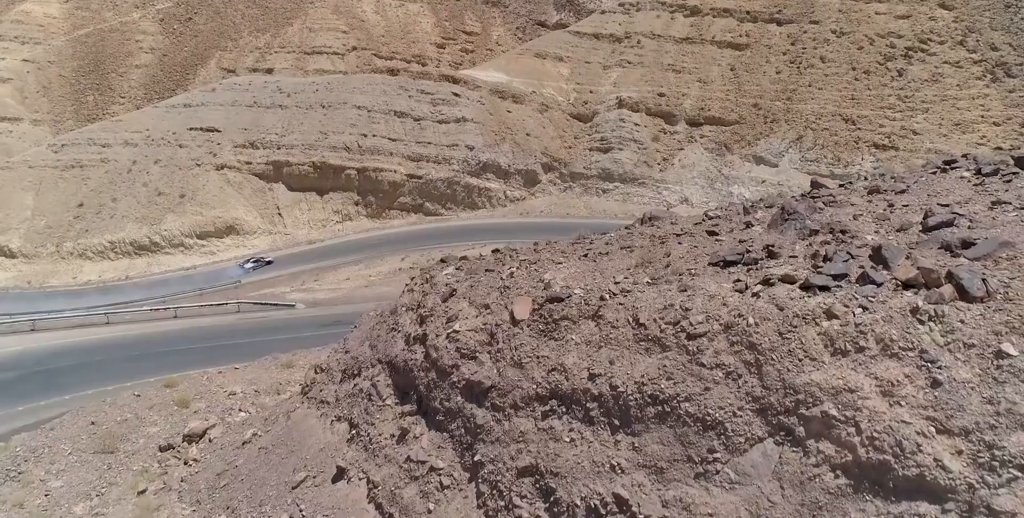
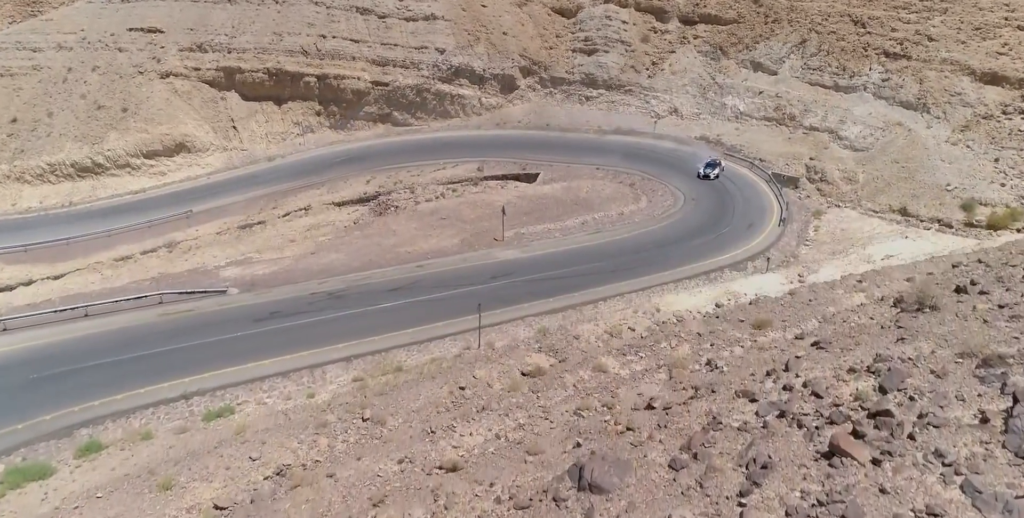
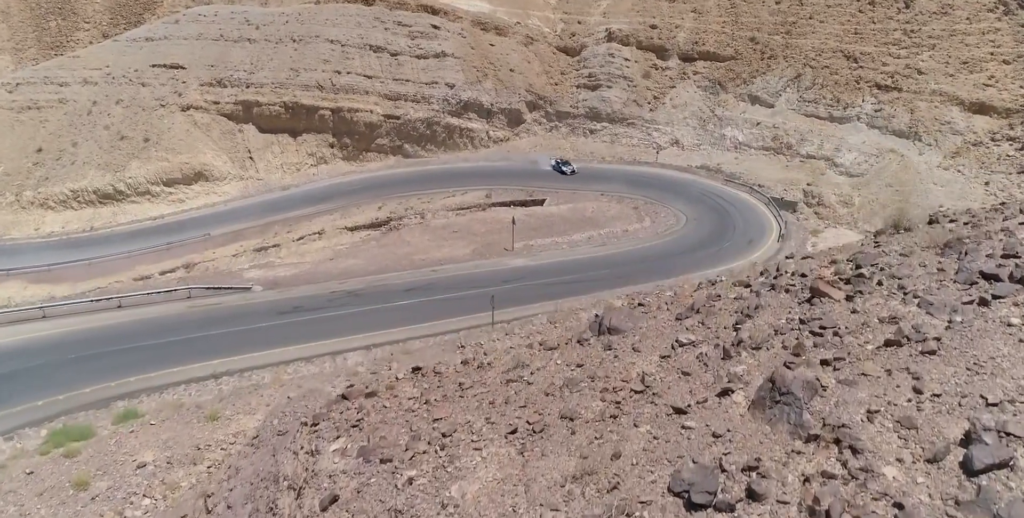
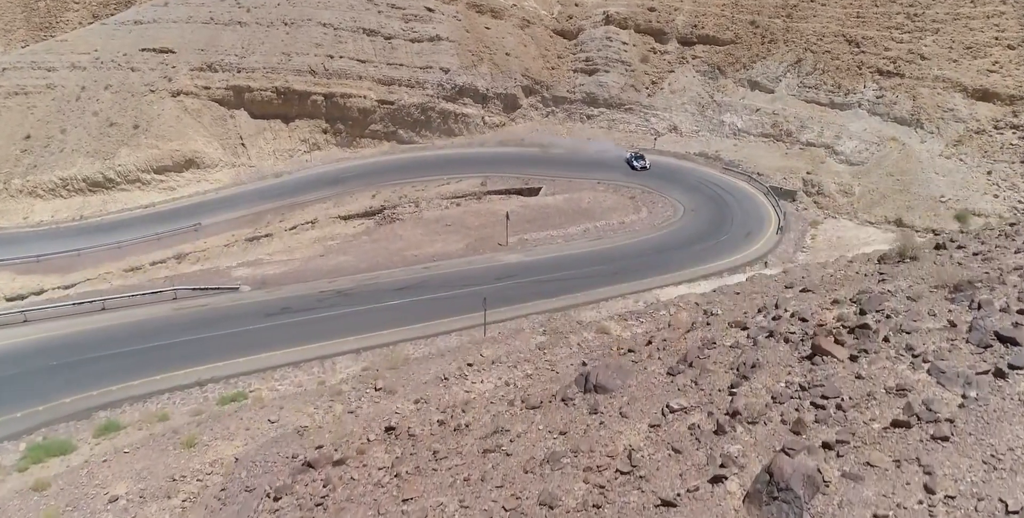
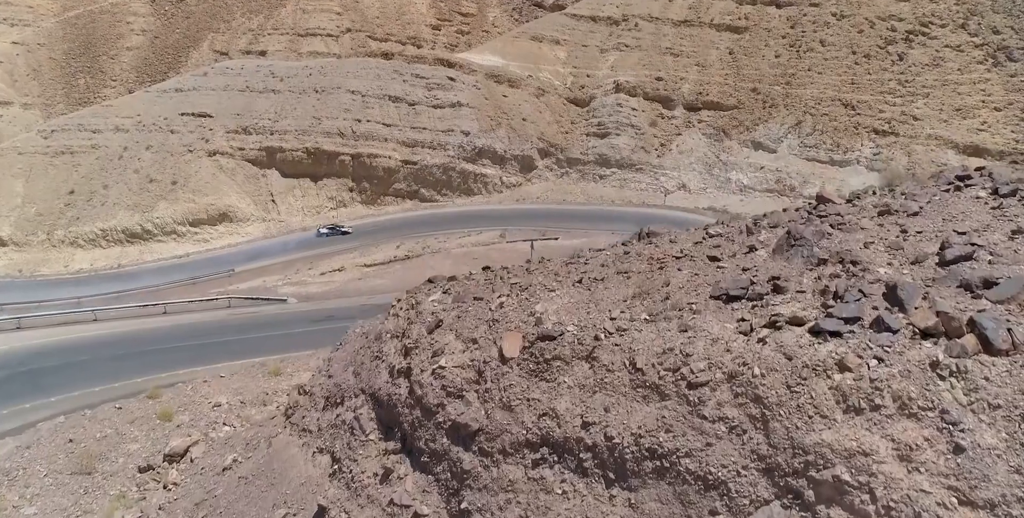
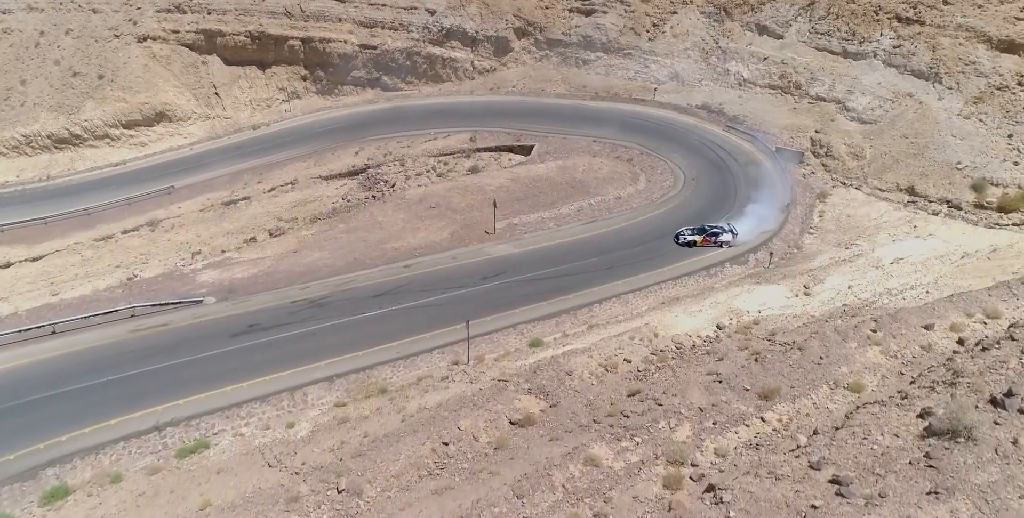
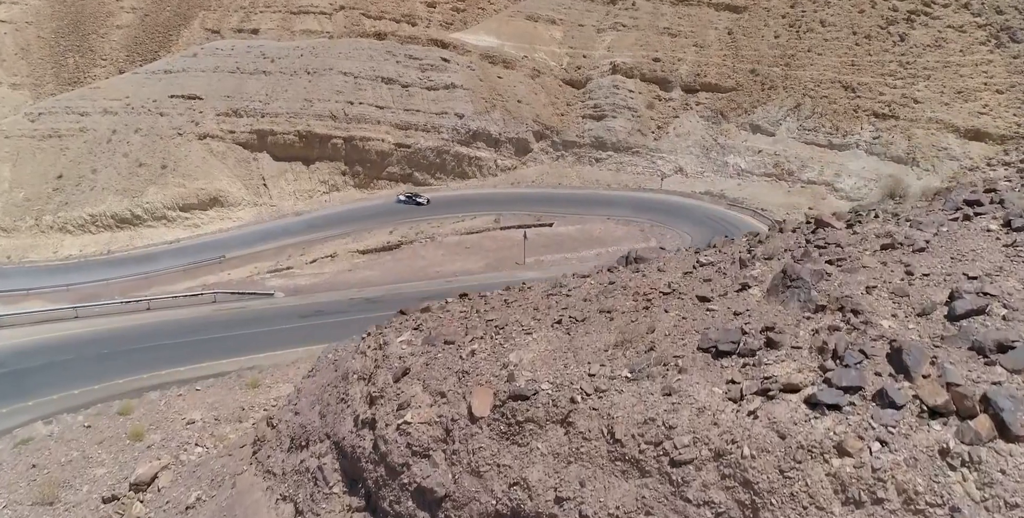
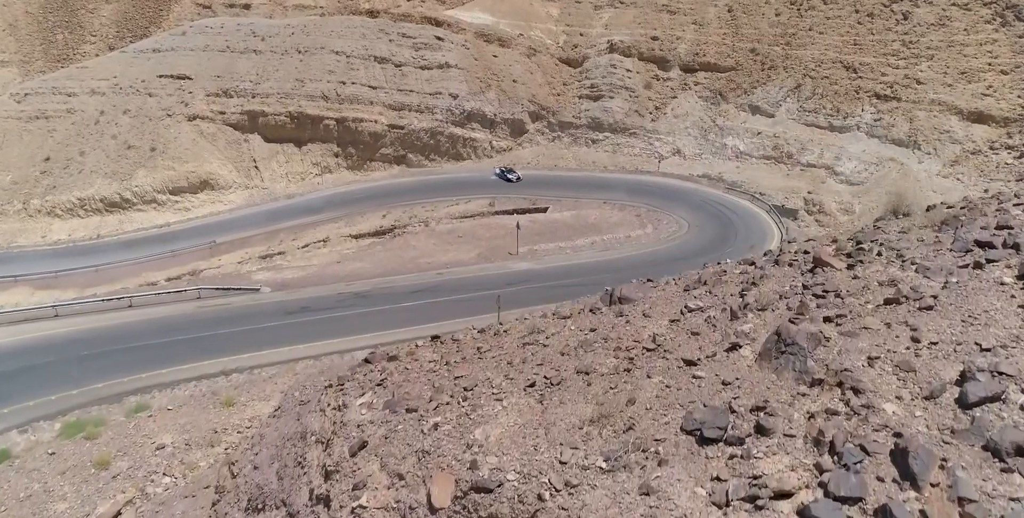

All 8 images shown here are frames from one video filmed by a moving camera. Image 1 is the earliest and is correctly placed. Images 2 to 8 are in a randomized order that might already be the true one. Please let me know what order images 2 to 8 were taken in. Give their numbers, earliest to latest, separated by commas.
5, 7, 8, 3, 4, 2, 6
